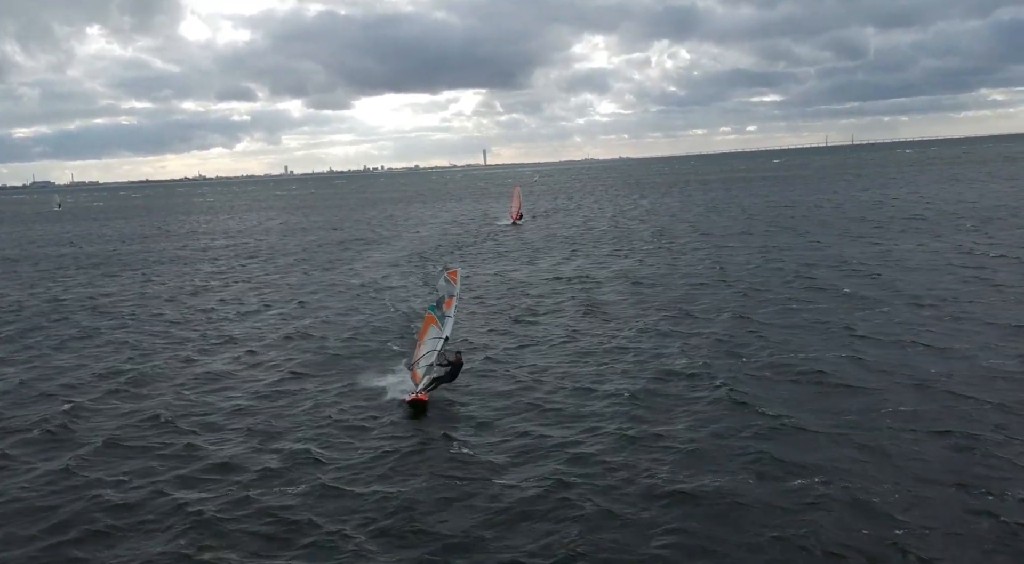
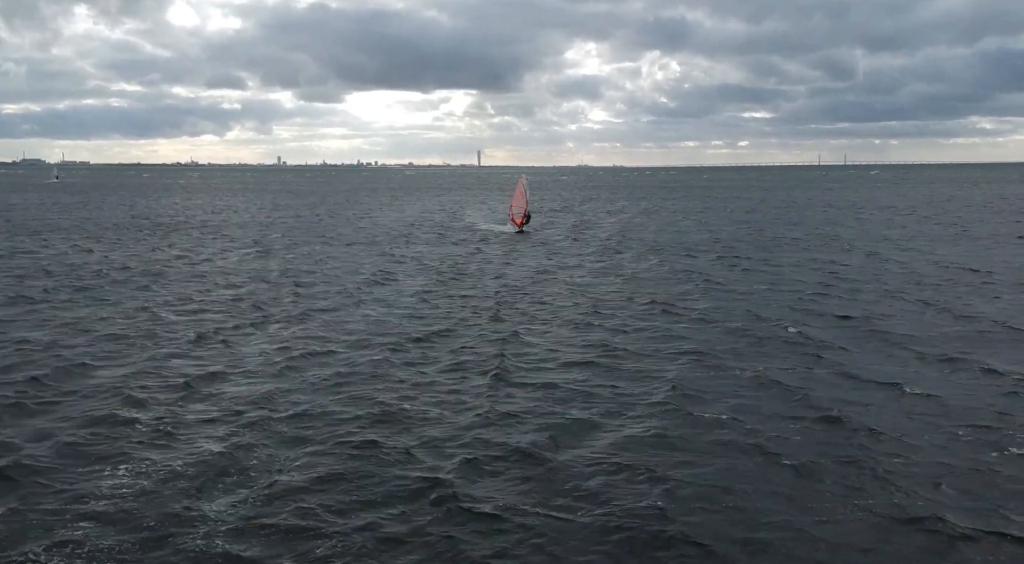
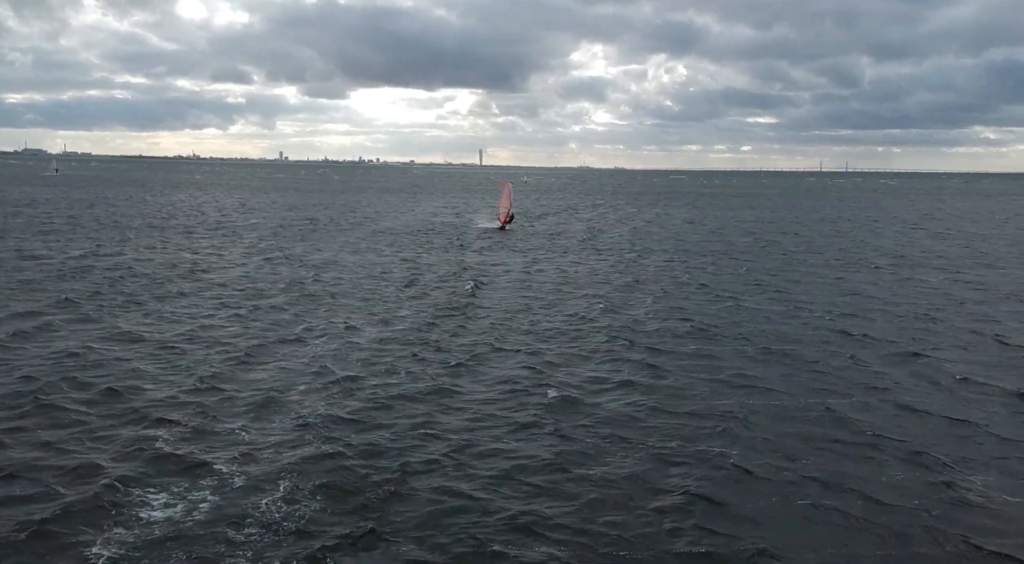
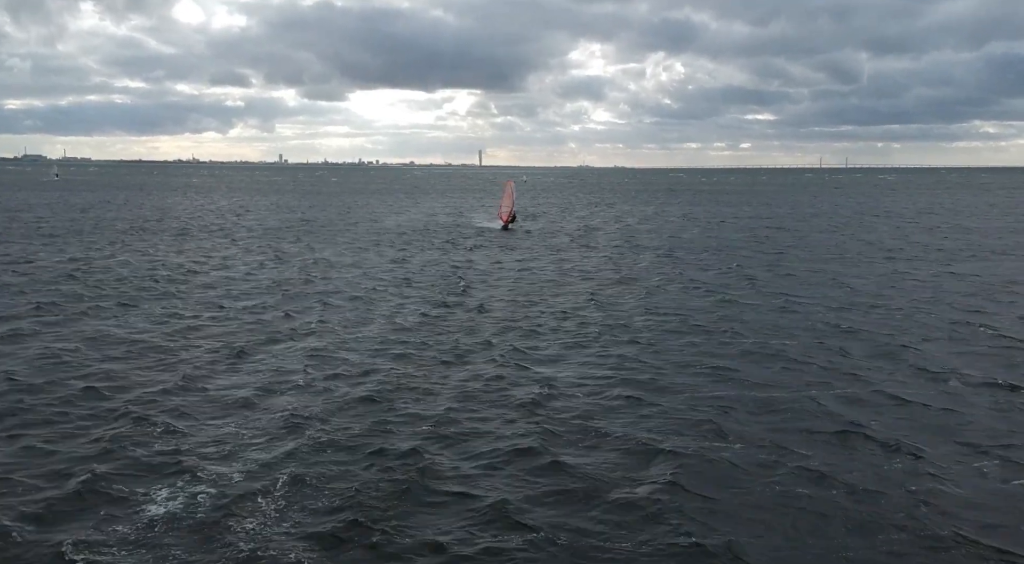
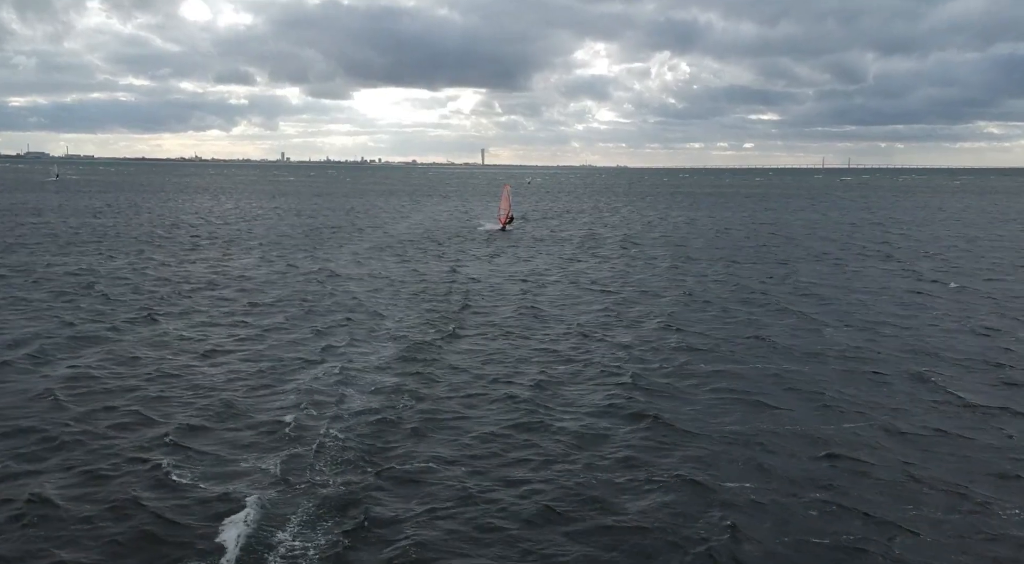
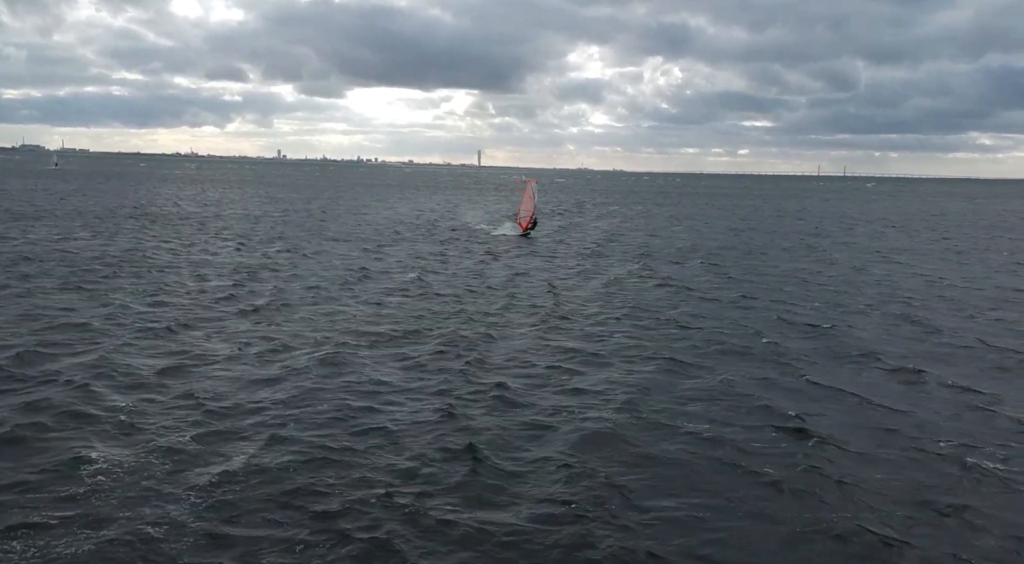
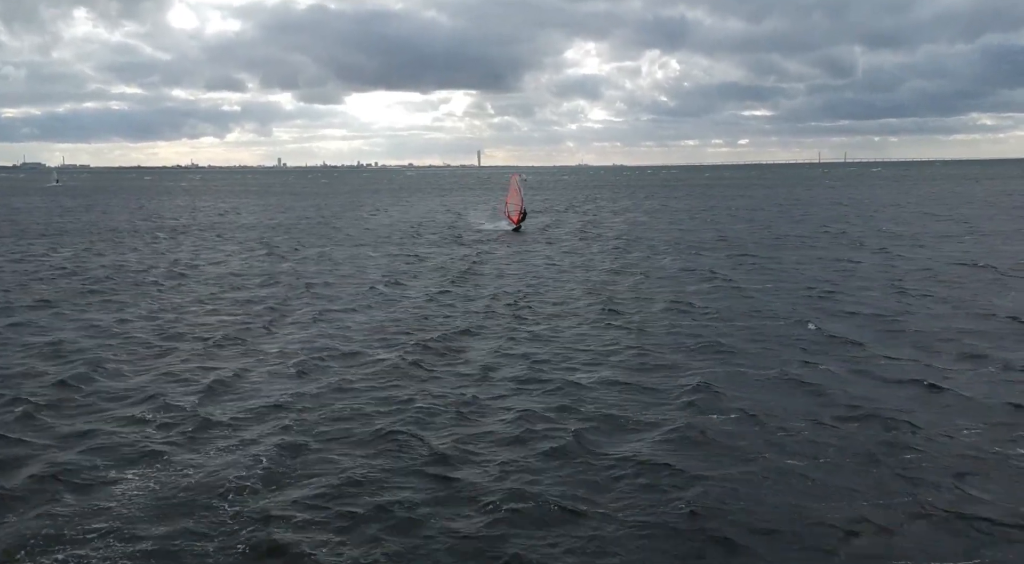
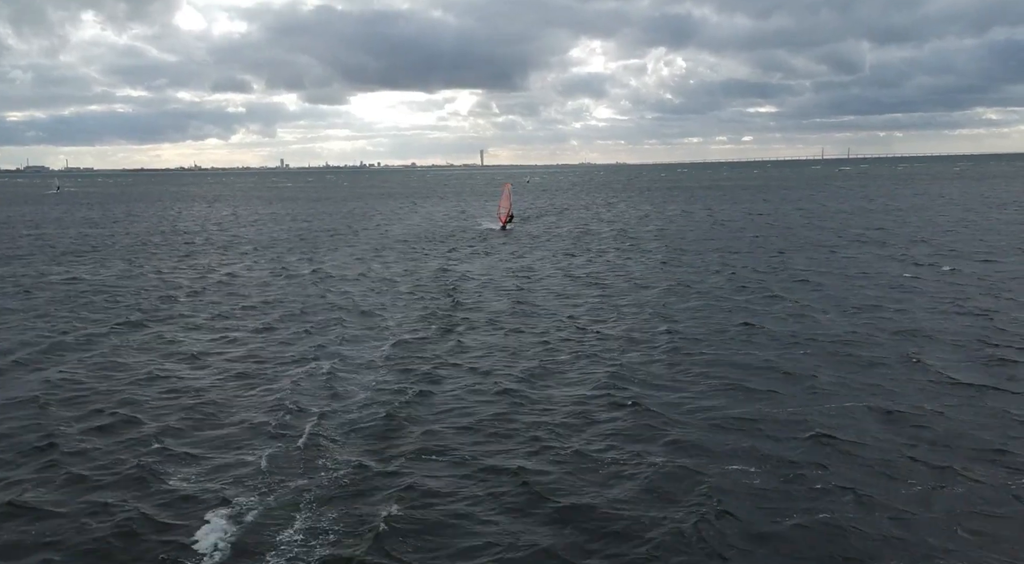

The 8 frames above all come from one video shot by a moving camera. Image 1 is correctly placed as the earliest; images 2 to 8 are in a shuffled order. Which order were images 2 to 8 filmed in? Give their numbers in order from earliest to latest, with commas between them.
5, 8, 3, 4, 7, 2, 6
